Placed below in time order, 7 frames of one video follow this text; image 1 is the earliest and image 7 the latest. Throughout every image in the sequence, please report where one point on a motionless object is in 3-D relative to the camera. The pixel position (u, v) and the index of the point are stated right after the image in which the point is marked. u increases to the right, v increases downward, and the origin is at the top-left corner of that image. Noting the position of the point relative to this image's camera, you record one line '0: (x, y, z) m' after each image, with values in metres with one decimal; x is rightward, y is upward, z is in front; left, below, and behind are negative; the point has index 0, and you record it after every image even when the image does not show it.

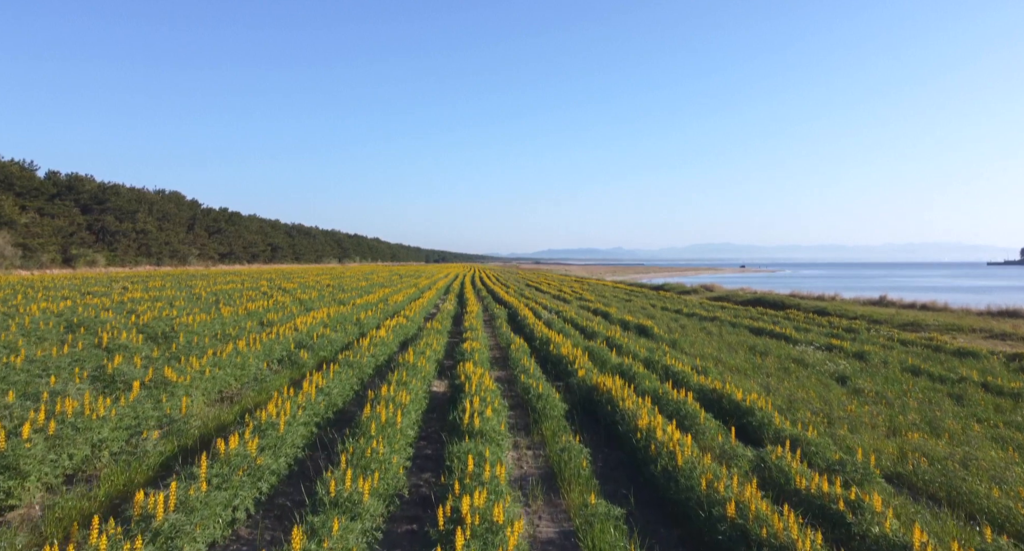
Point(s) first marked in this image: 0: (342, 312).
0: (-5.2, -1.1, +17.5) m
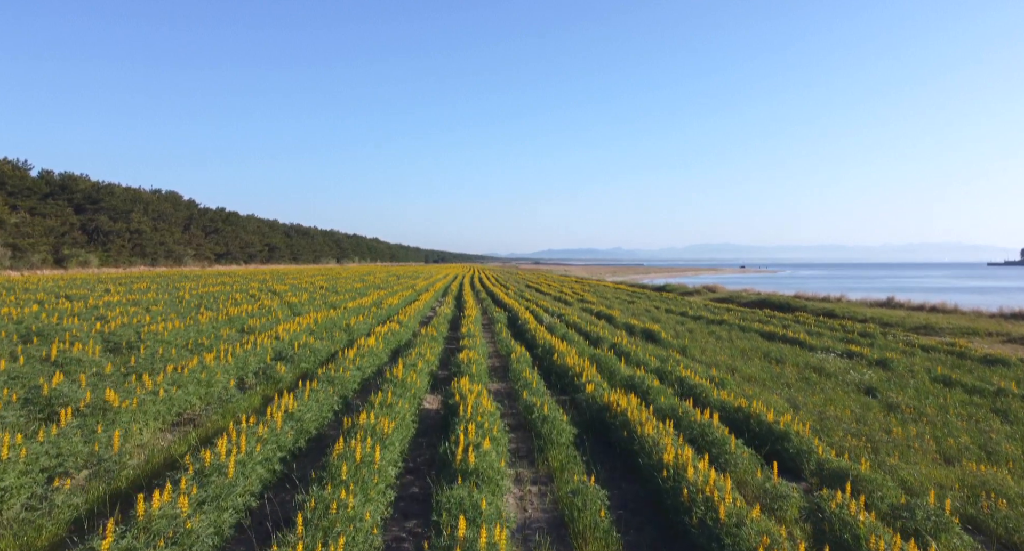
0: (-5.2, -1.2, +16.4) m
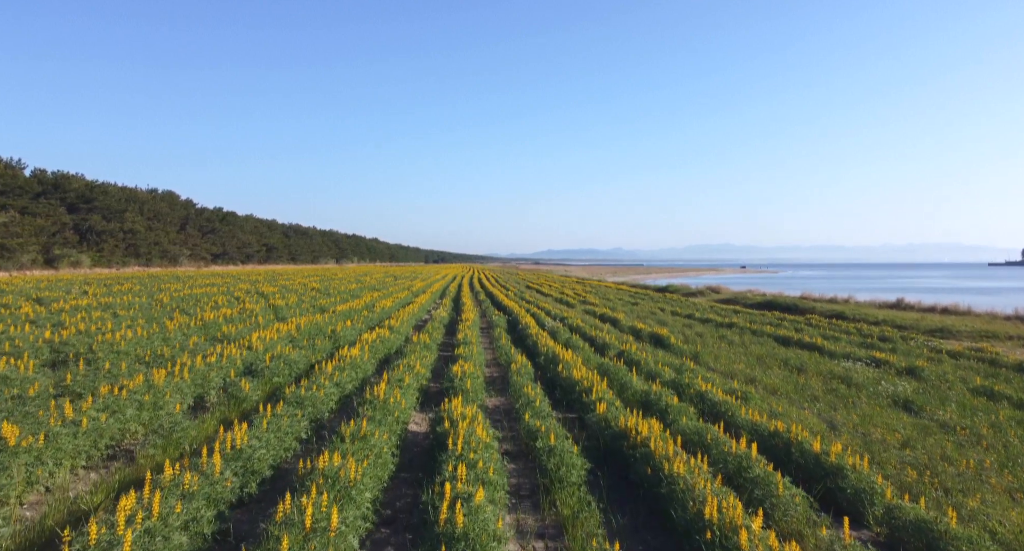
0: (-5.2, -1.2, +15.2) m
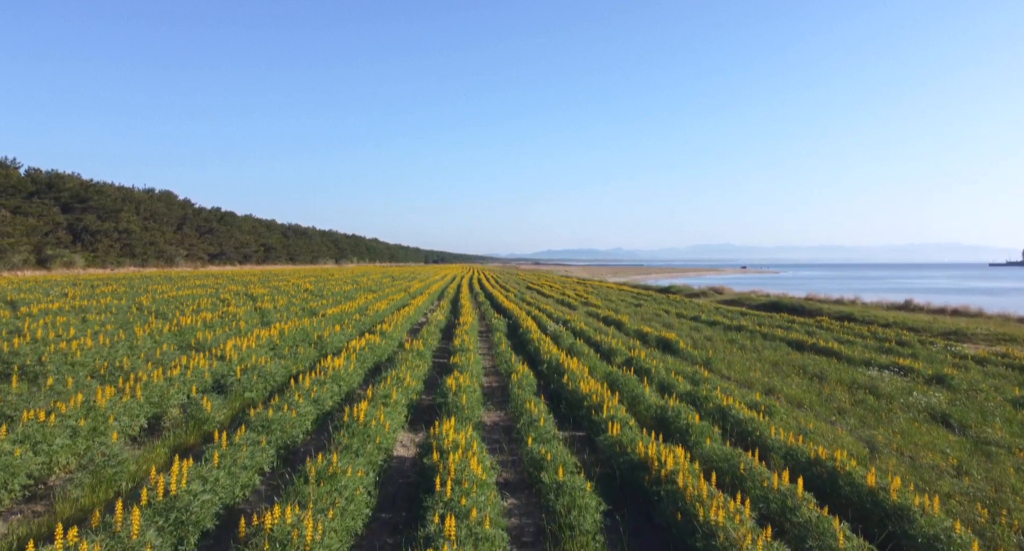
0: (-5.2, -1.3, +14.3) m
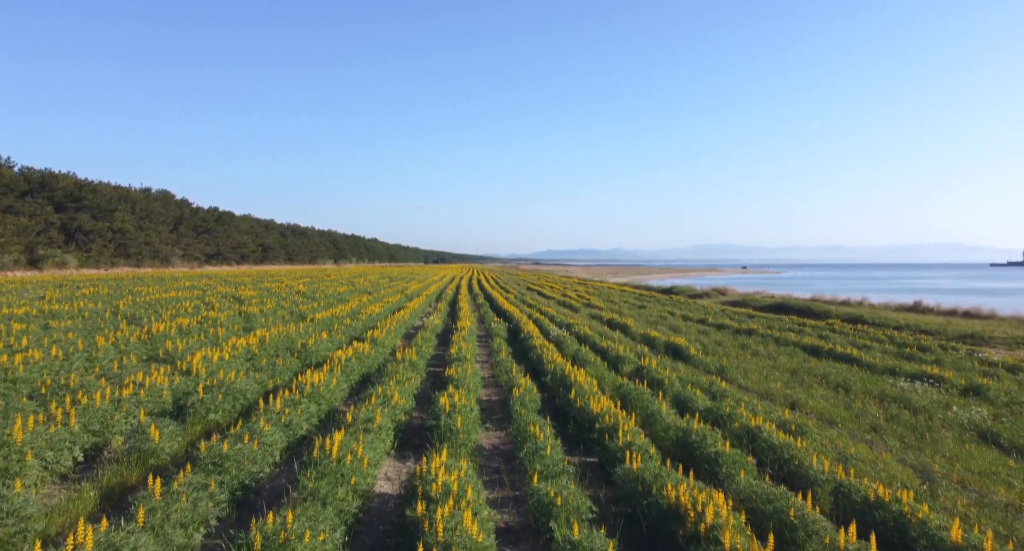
0: (-5.2, -1.3, +13.2) m
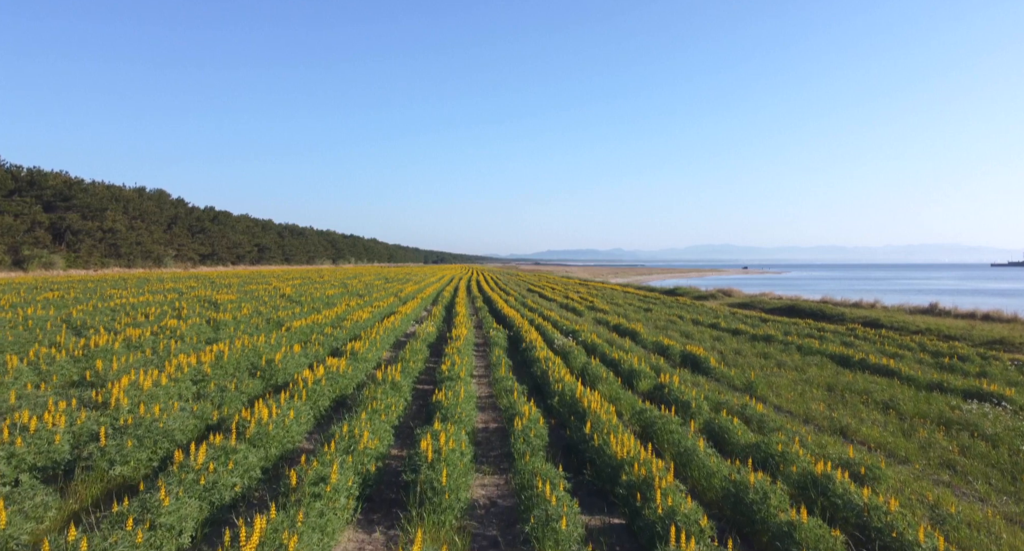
0: (-5.2, -1.4, +11.5) m
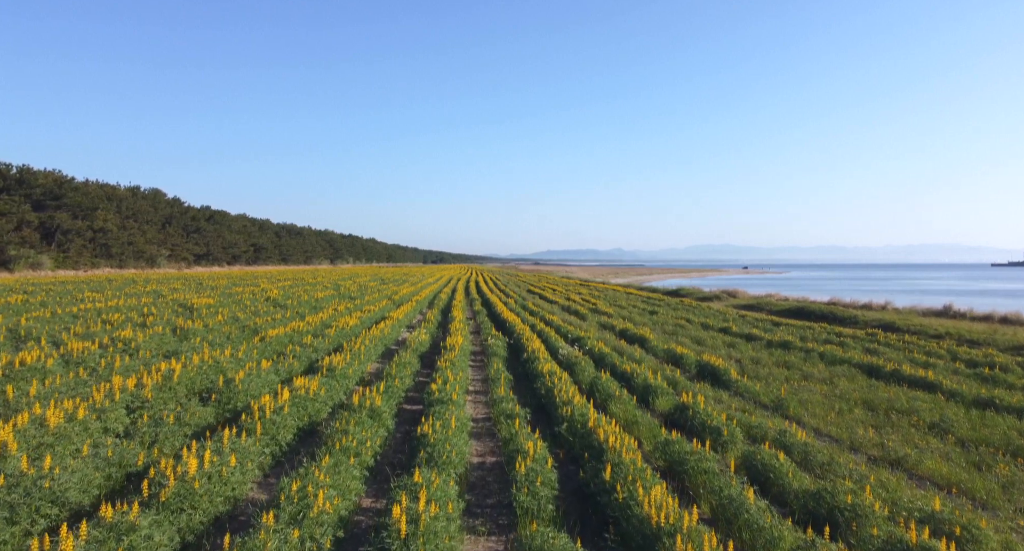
0: (-5.2, -1.5, +10.0) m
